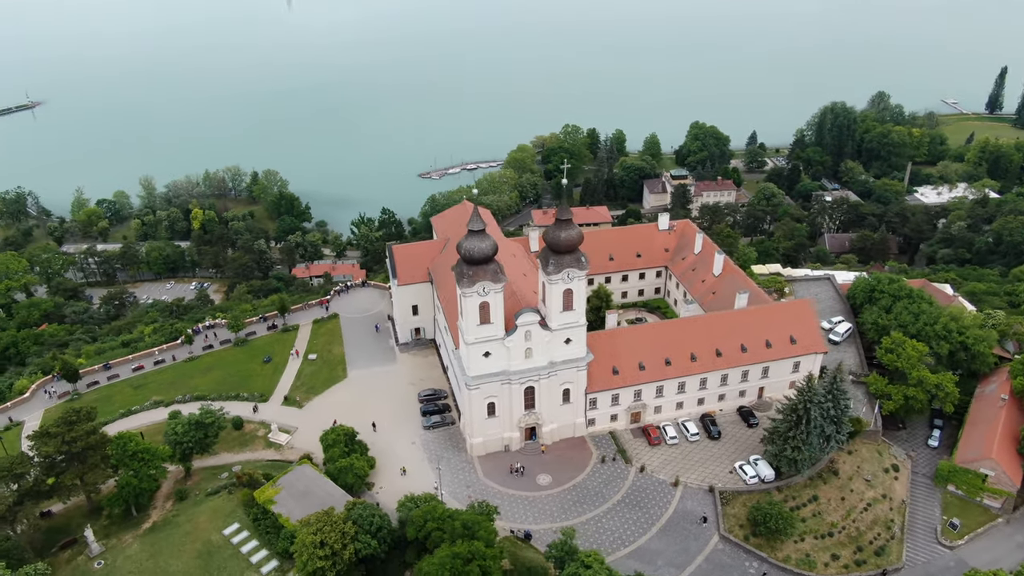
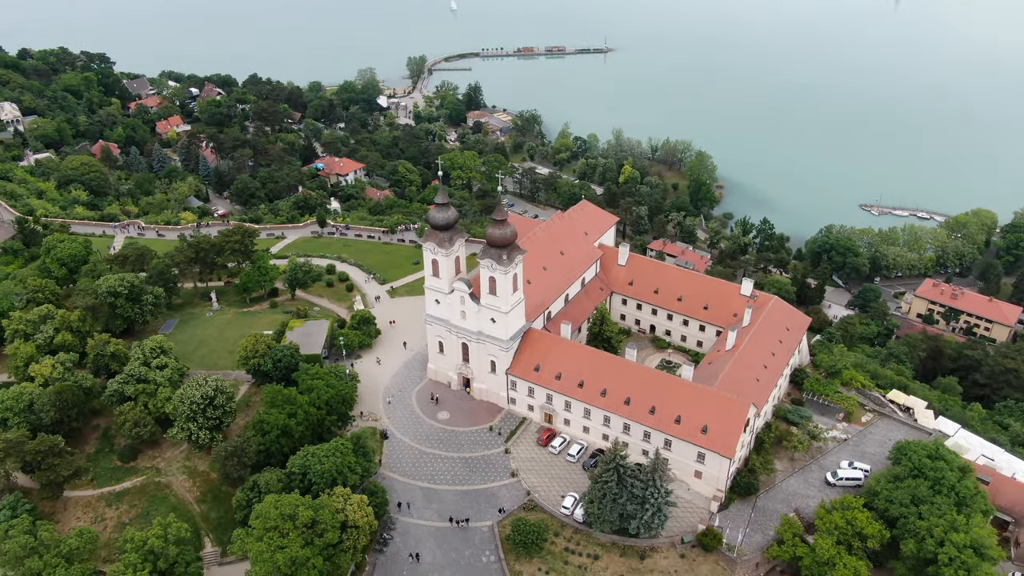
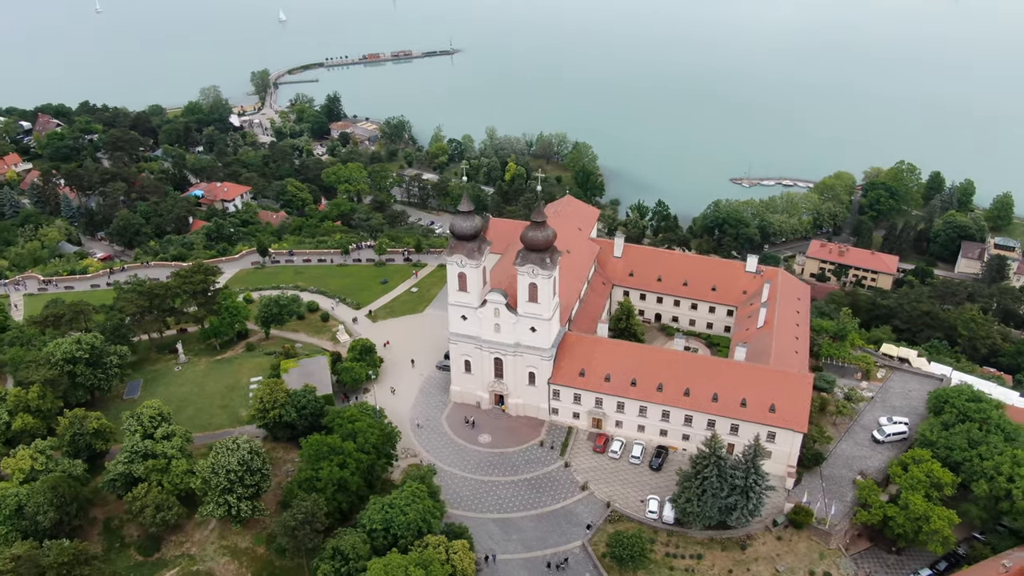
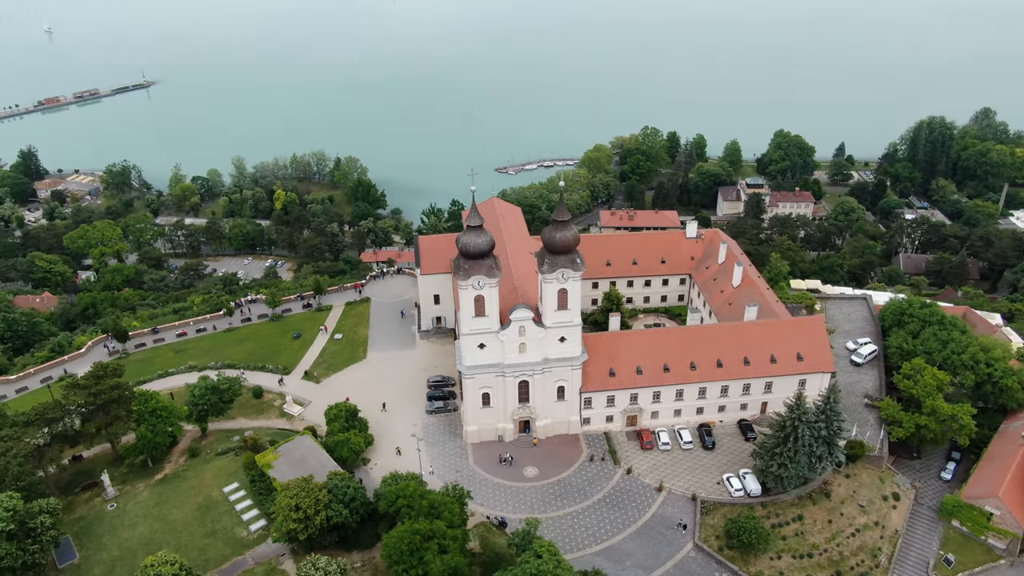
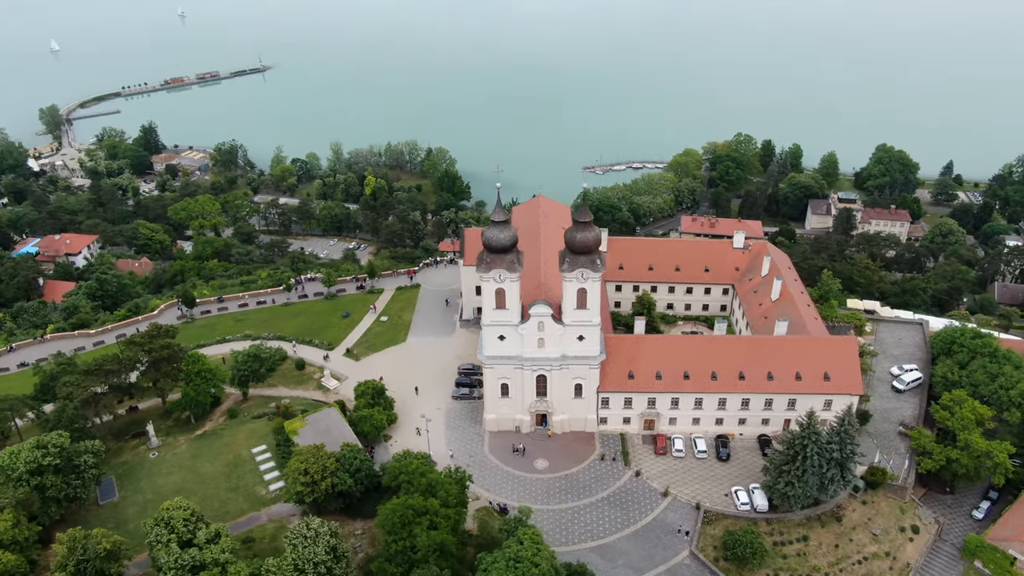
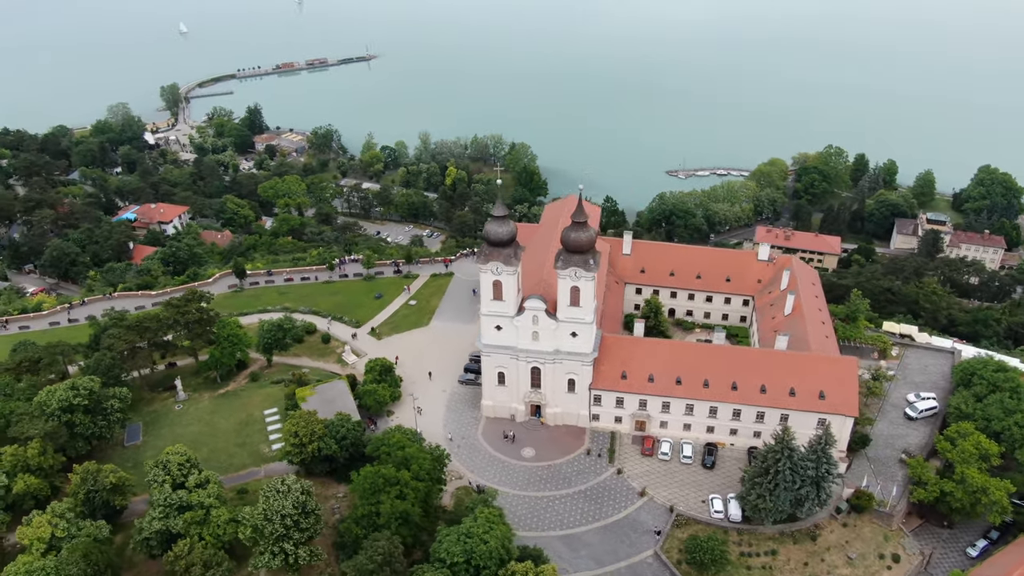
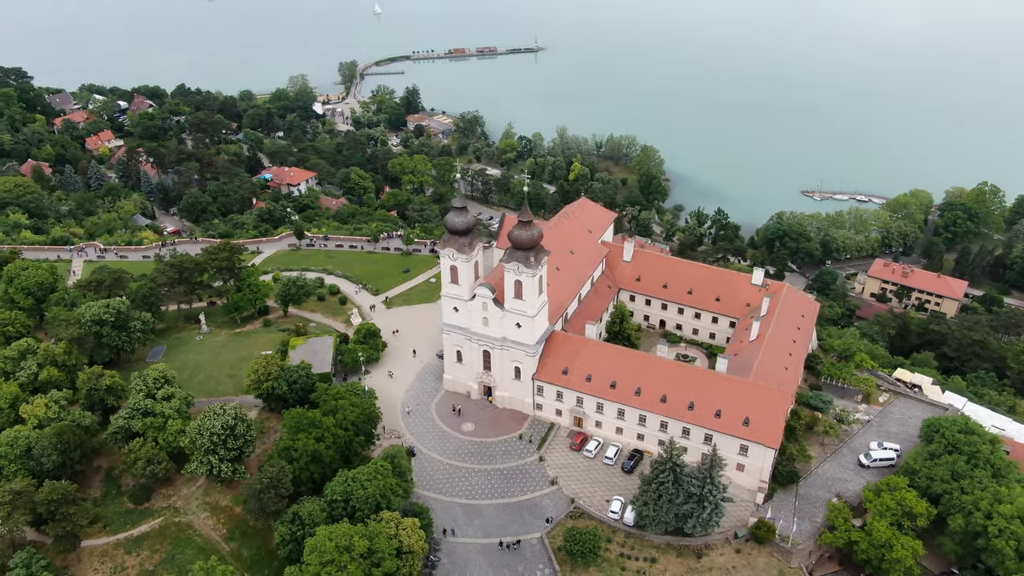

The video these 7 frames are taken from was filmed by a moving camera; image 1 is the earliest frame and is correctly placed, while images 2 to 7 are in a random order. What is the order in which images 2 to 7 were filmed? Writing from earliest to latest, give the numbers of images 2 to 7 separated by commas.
4, 5, 6, 3, 7, 2
